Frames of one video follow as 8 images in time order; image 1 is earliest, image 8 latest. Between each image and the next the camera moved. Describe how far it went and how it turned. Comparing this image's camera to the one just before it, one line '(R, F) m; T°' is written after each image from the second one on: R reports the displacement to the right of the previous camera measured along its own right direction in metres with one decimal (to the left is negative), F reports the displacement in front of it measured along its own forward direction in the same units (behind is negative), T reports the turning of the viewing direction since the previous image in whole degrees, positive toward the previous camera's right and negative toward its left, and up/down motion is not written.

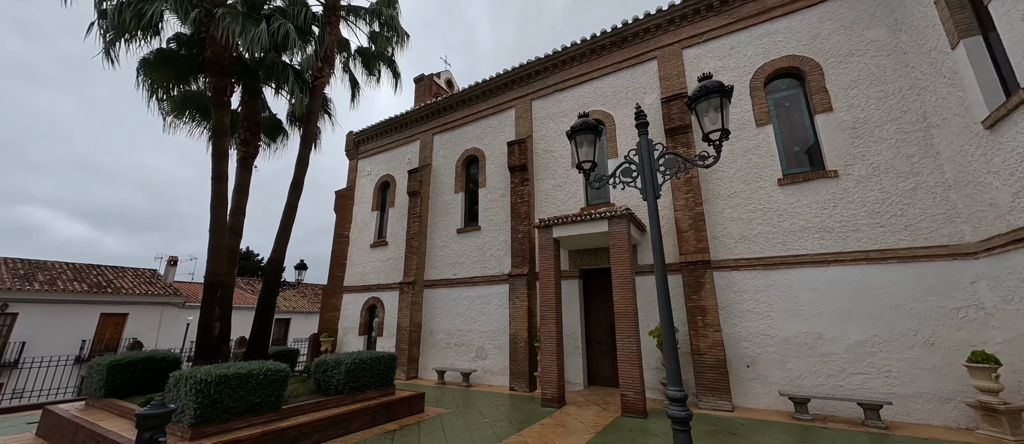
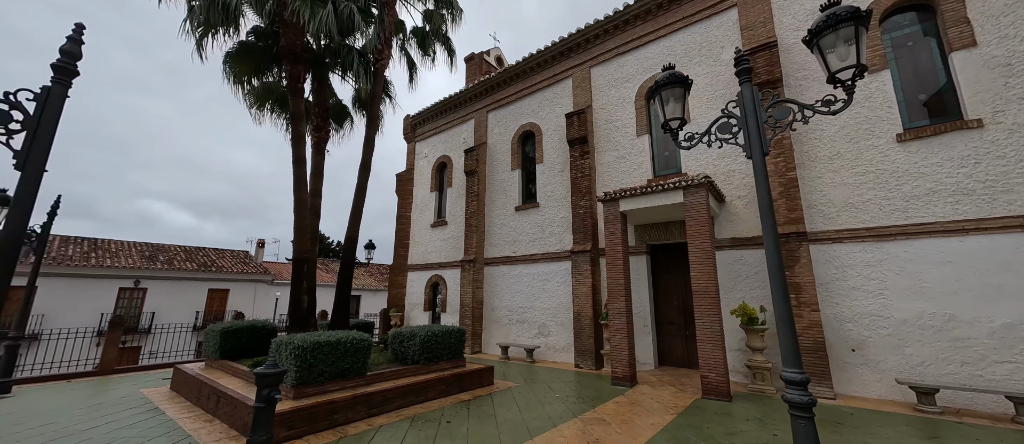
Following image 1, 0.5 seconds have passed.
(-0.4, +0.2) m; -8°
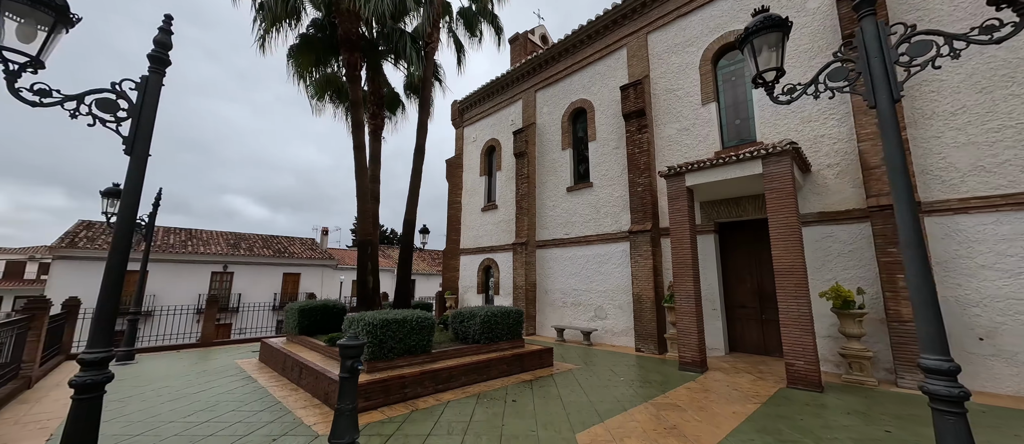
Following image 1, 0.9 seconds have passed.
(-0.3, +0.2) m; -7°
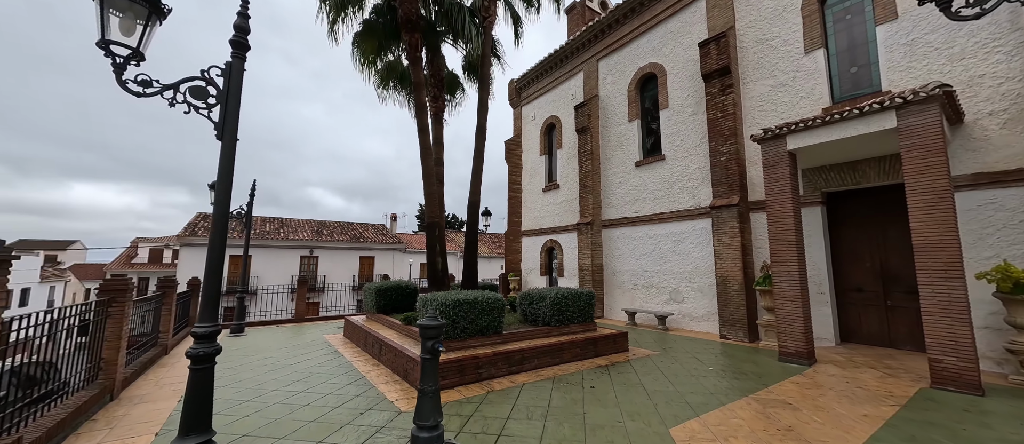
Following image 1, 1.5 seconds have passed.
(-0.2, +0.3) m; -9°
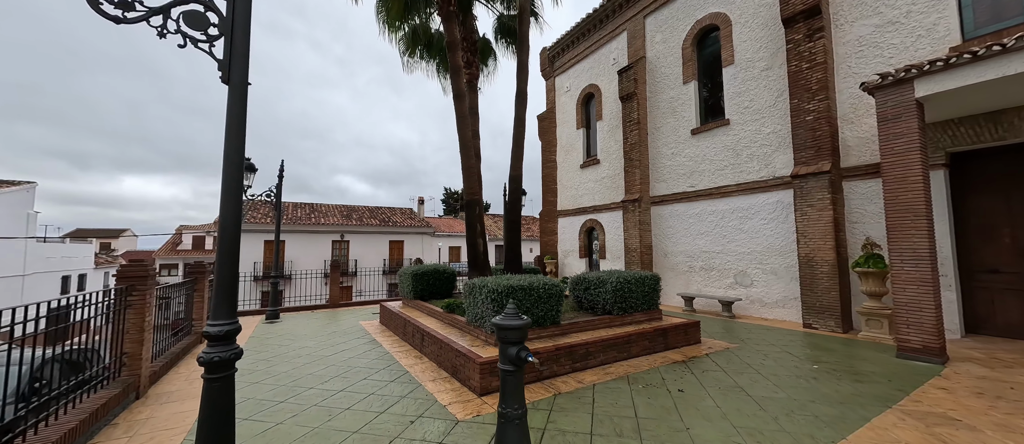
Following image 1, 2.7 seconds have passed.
(-0.5, +0.9) m; -4°
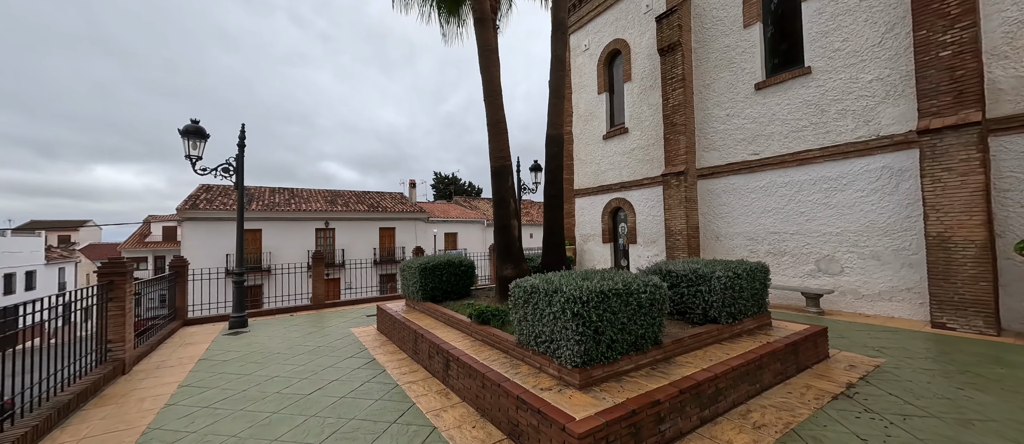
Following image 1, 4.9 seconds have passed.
(-0.9, +1.9) m; +2°
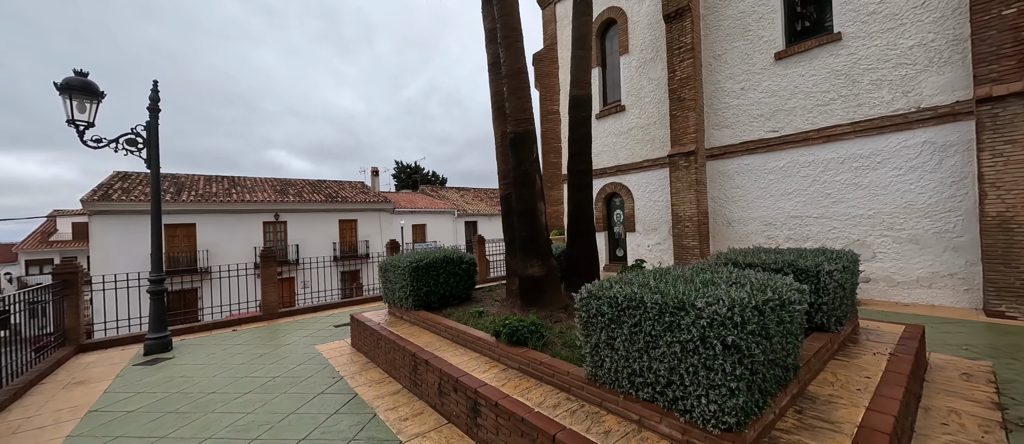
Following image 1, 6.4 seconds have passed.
(-0.7, +1.3) m; +6°
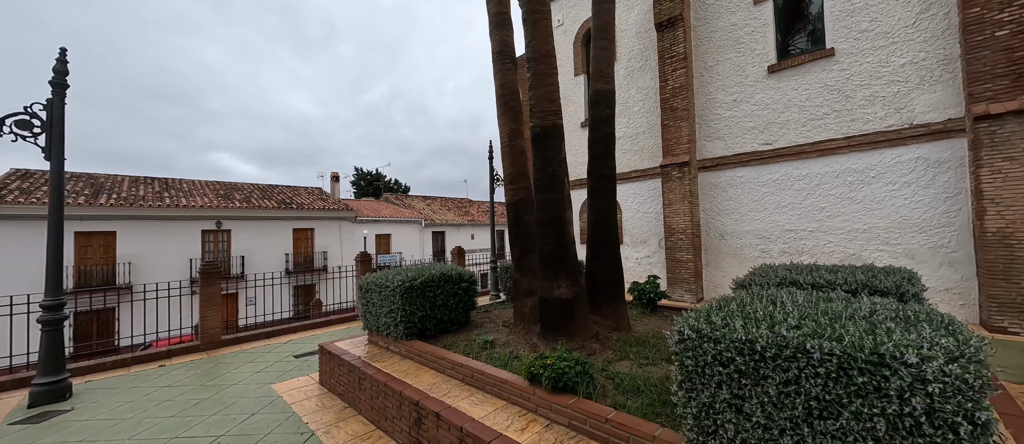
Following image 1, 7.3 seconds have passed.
(-0.6, +0.7) m; +6°
